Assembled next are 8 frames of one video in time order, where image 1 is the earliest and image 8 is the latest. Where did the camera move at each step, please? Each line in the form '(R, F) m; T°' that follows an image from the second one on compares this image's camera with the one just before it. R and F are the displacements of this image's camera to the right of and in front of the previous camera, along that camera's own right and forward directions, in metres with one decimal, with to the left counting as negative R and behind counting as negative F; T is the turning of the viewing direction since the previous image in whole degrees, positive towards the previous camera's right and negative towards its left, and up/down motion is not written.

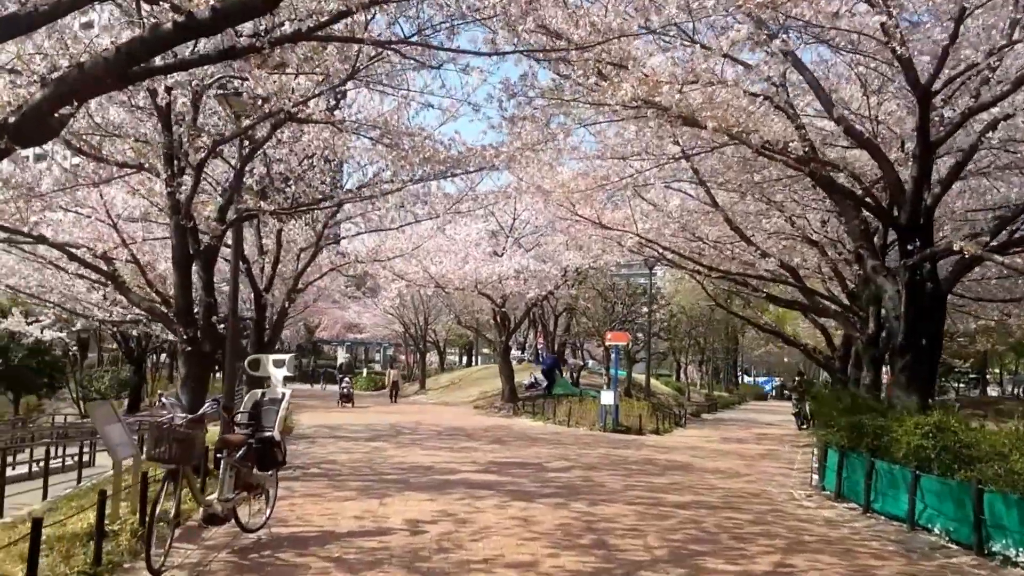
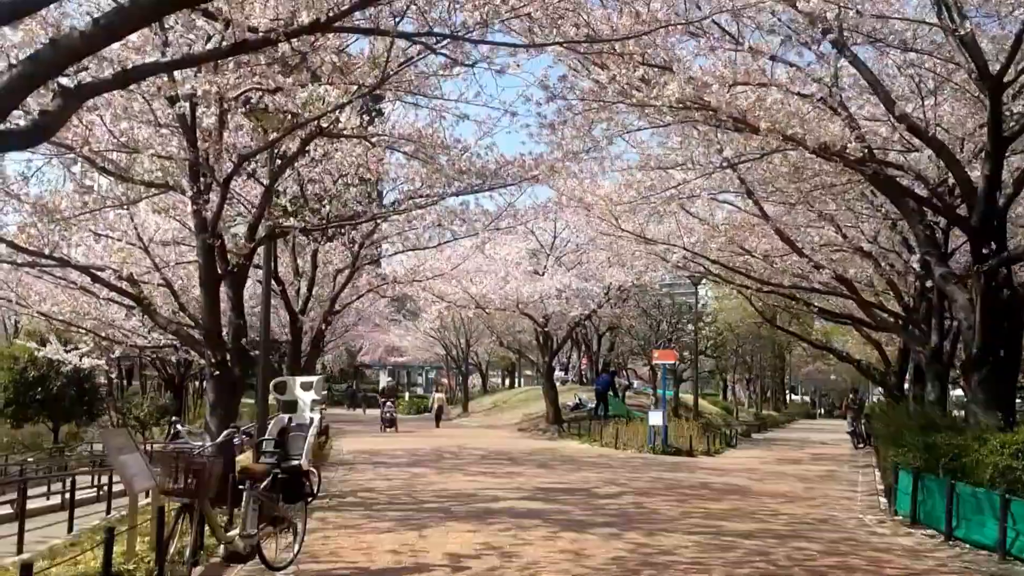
(0.0, +0.6) m; -2°
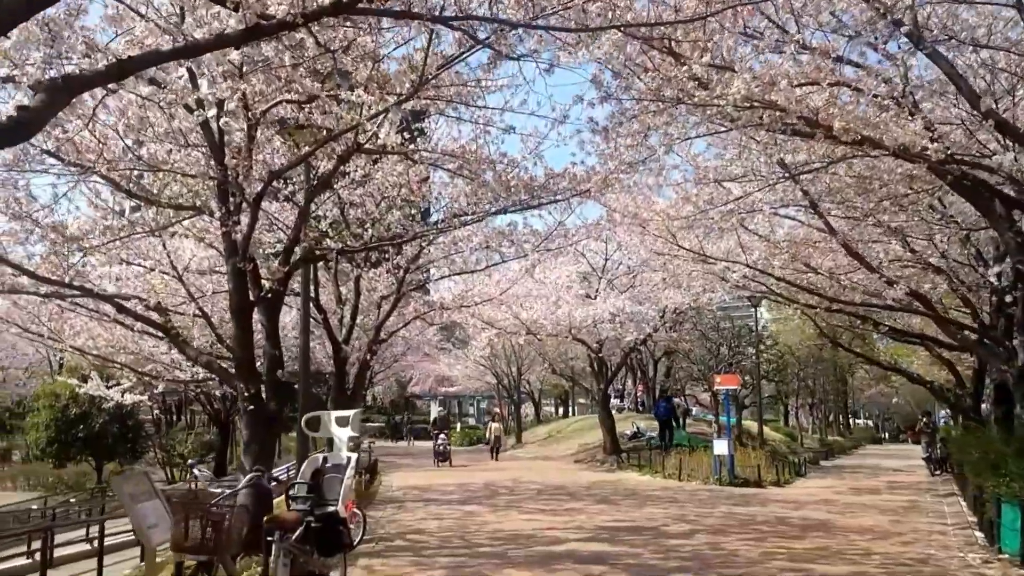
(0.0, +0.8) m; -2°
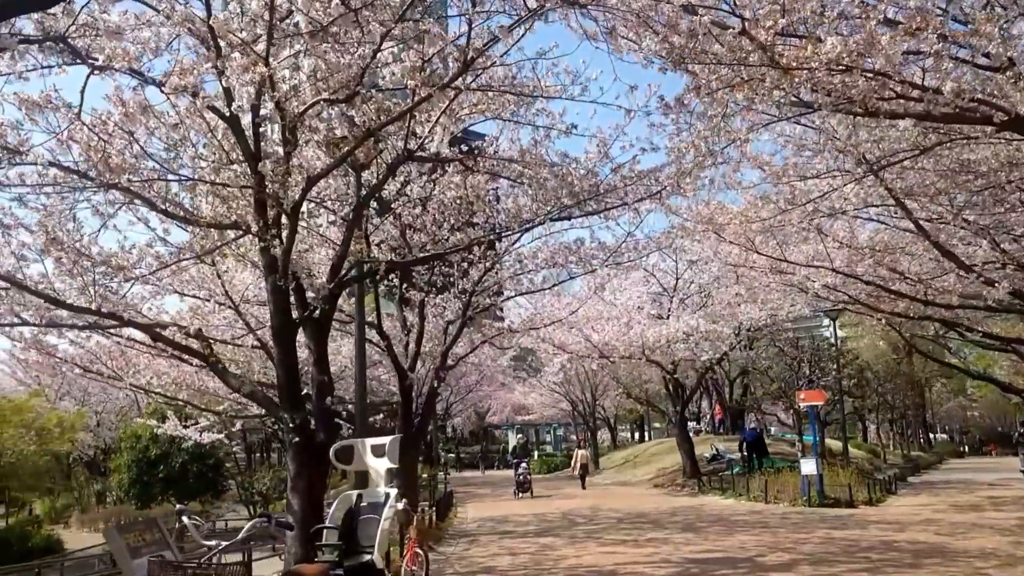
(0.0, +0.8) m; -3°
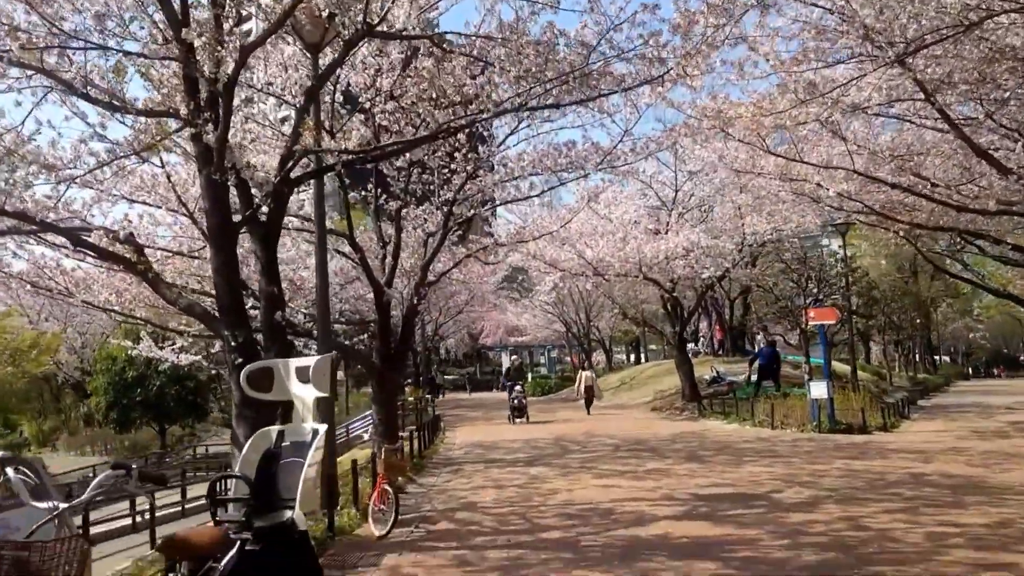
(+0.1, +1.2) m; 0°
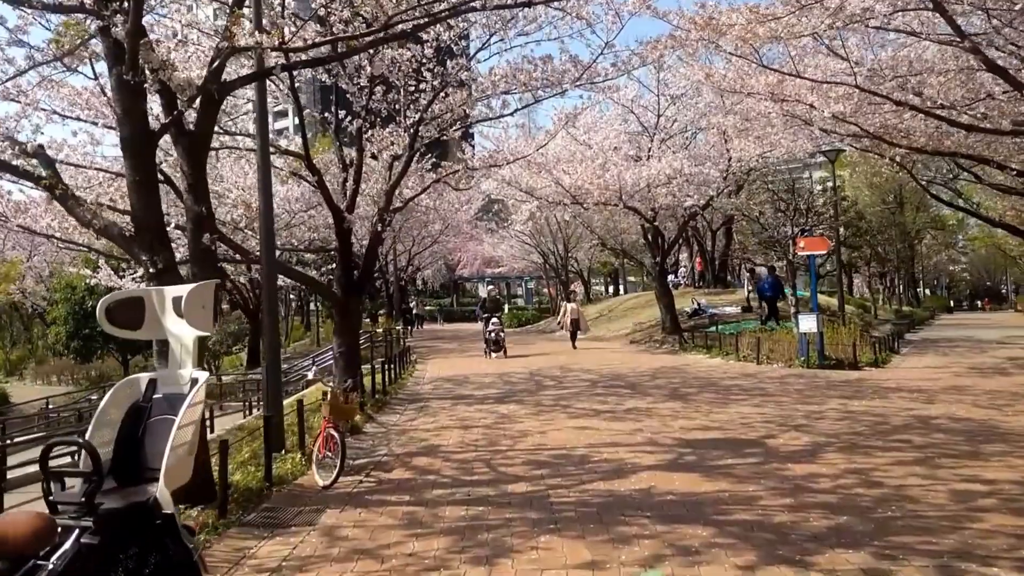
(+0.1, +0.9) m; +1°
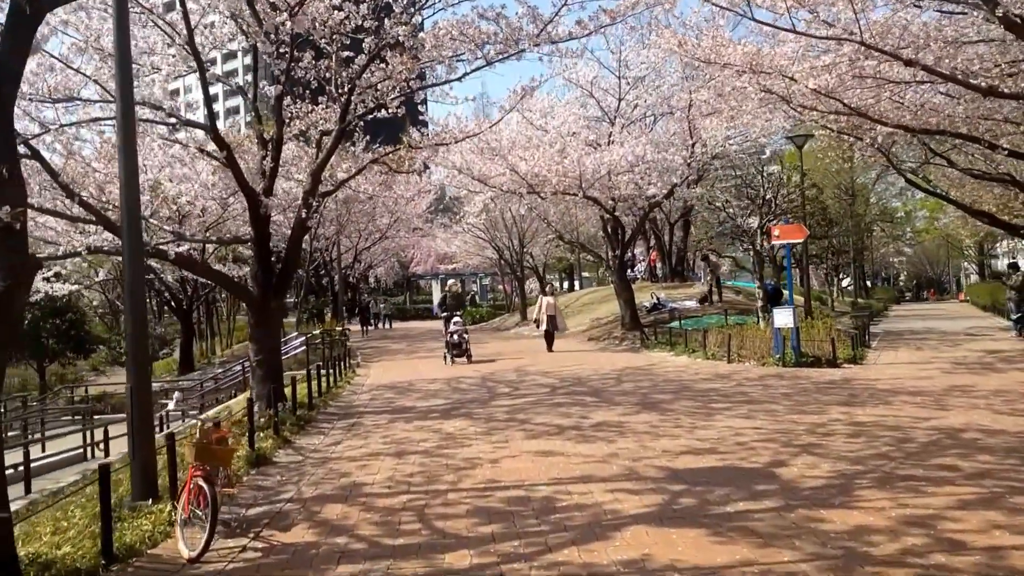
(+0.1, +1.6) m; +2°
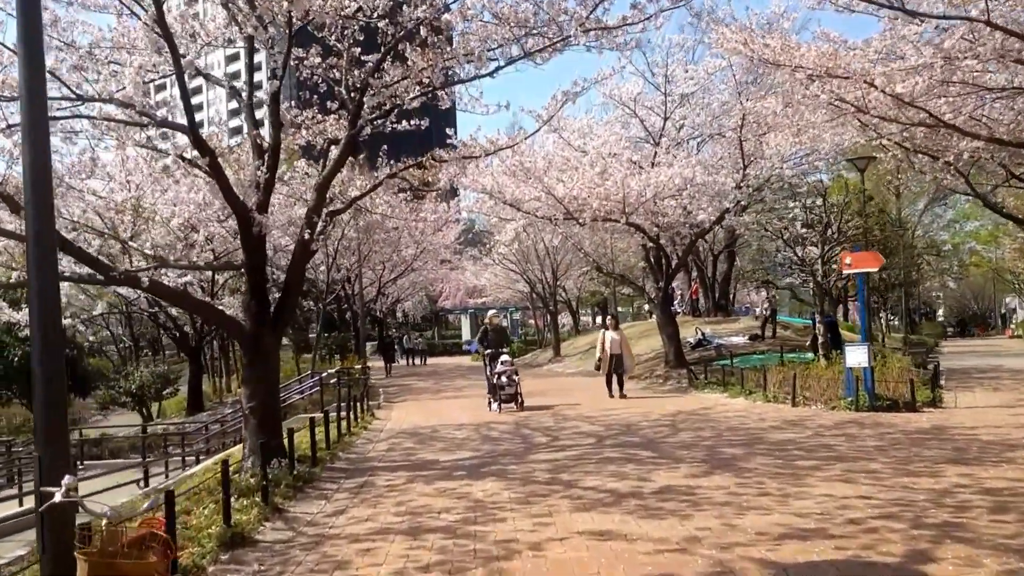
(-0.1, +1.5) m; -1°
